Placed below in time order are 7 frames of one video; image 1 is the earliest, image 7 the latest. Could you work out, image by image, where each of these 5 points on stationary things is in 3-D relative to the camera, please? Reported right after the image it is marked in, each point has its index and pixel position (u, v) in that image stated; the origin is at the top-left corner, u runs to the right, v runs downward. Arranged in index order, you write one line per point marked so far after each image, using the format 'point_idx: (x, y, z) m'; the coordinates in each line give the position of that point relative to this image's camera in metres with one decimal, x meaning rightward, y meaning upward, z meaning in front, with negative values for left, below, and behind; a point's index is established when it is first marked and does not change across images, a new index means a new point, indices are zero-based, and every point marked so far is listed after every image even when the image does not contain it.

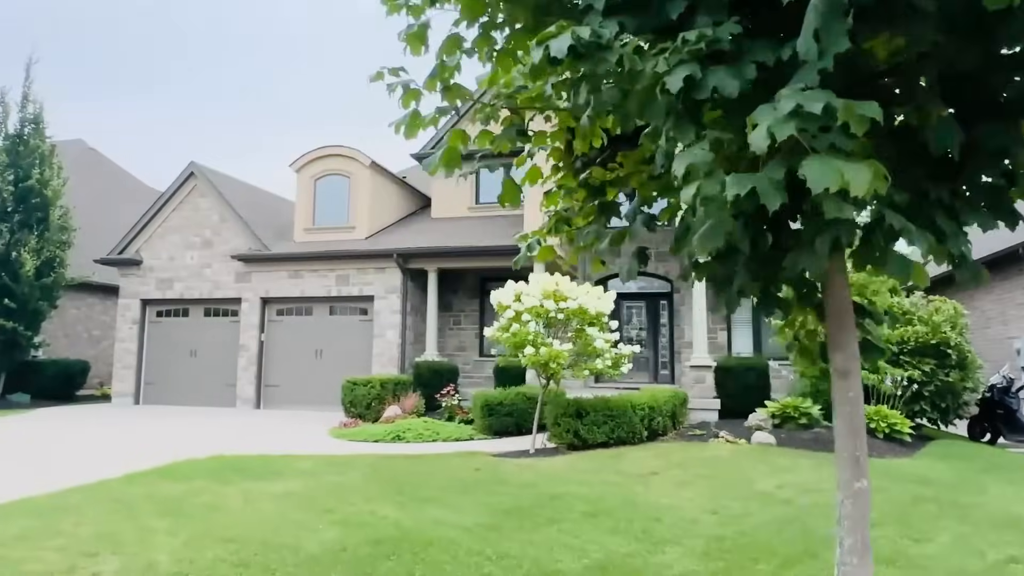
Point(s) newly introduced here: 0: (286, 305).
0: (-5.3, -0.4, +16.2) m
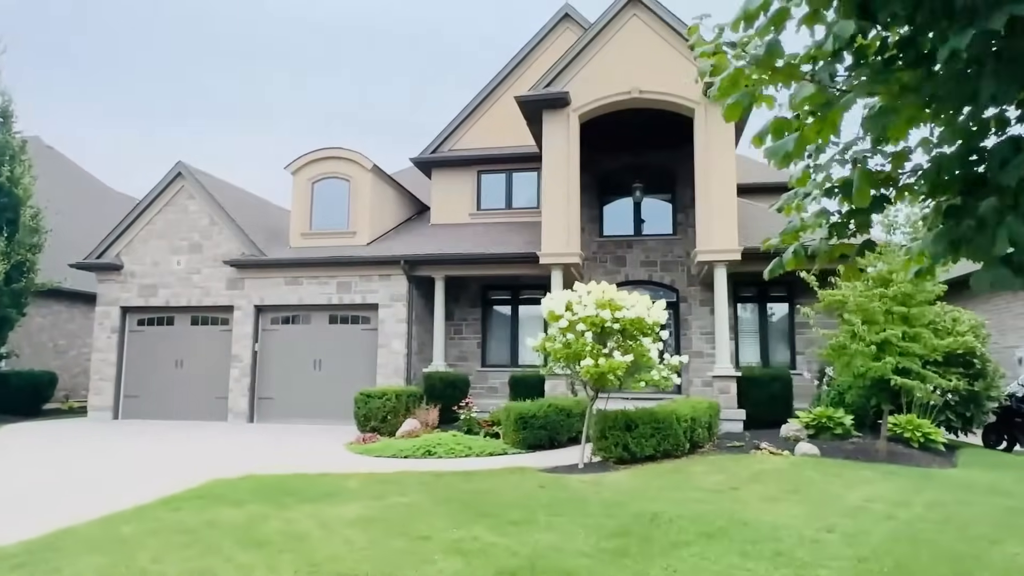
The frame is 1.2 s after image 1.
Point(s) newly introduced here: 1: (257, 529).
0: (-5.2, -0.6, +15.5) m
1: (-2.2, -2.1, +5.8) m
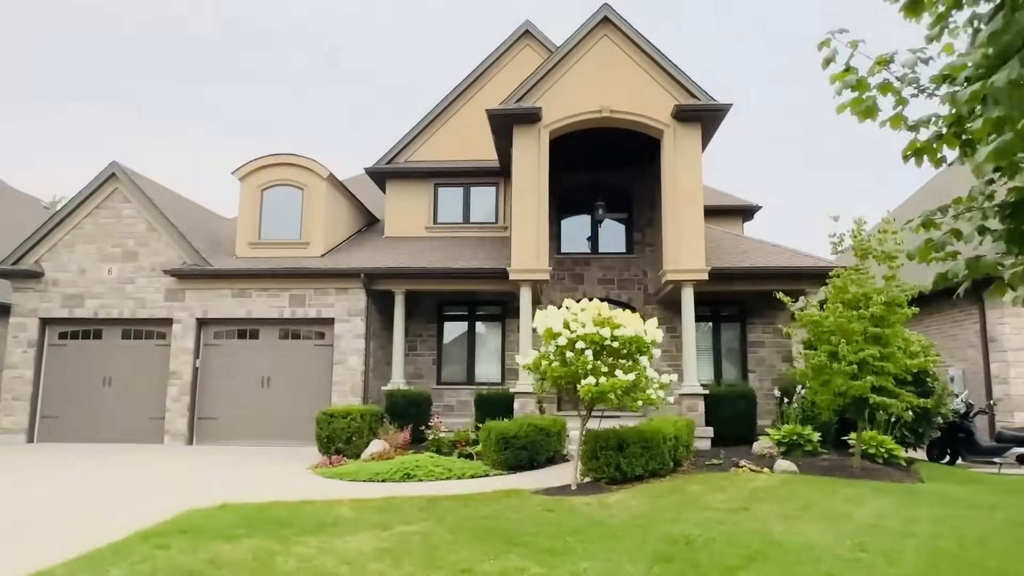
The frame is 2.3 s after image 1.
0: (-6.0, -0.8, +14.5) m
1: (-1.8, -2.2, +5.3) m
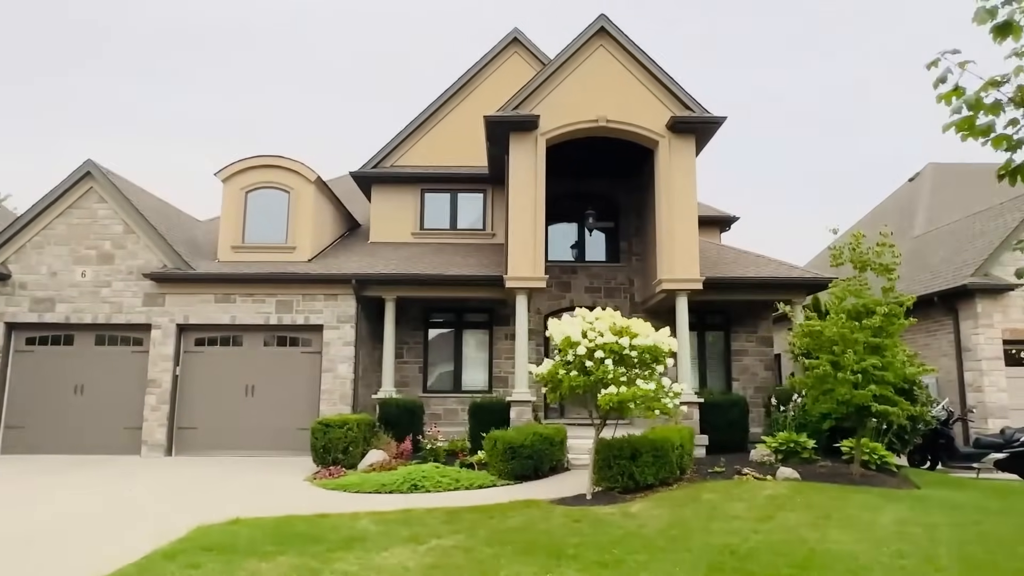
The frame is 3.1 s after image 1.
0: (-6.2, -0.9, +14.0) m
1: (-1.4, -2.2, +5.1) m
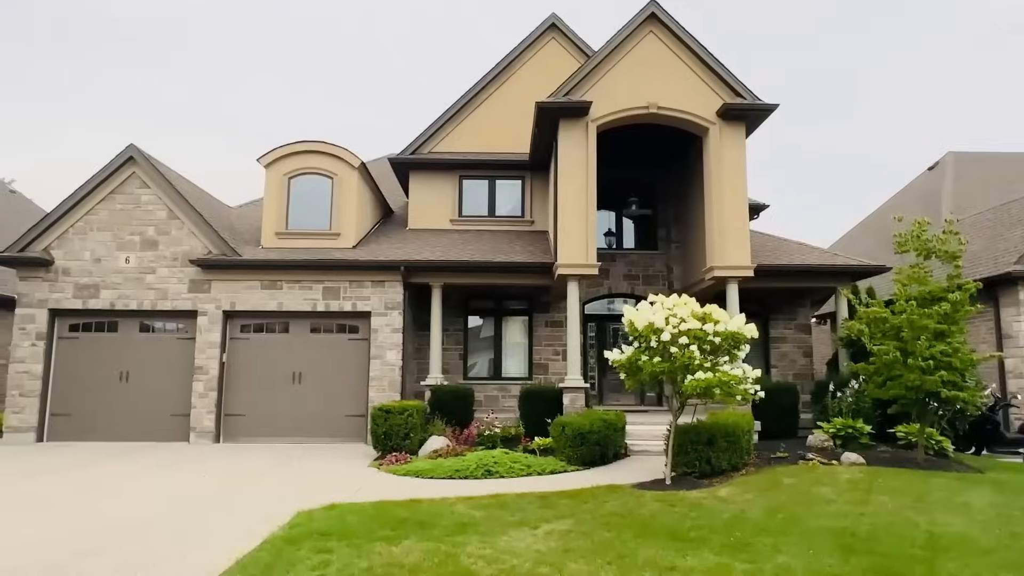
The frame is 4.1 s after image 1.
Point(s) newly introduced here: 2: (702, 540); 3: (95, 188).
0: (-5.2, -0.6, +13.9) m
1: (-0.3, -2.1, +5.1) m
2: (+1.6, -2.2, +5.9) m
3: (-8.4, +2.0, +13.9) m
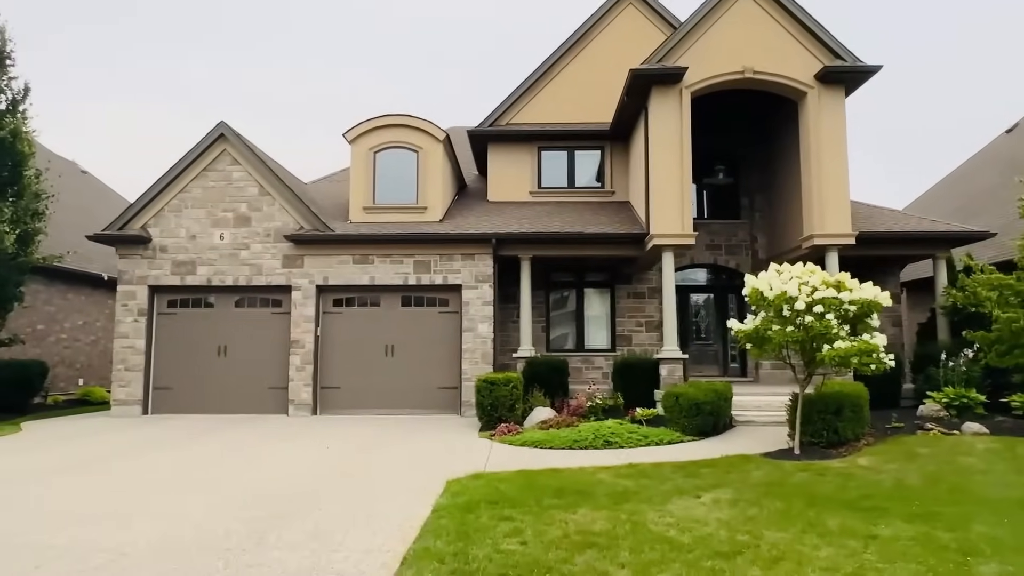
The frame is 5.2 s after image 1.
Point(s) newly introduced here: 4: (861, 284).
0: (-3.4, -0.1, +14.1) m
1: (+1.2, -1.9, +5.1) m
2: (+3.1, -1.9, +5.9) m
3: (-6.6, +2.5, +14.1) m
4: (+4.4, 0.0, +8.6) m
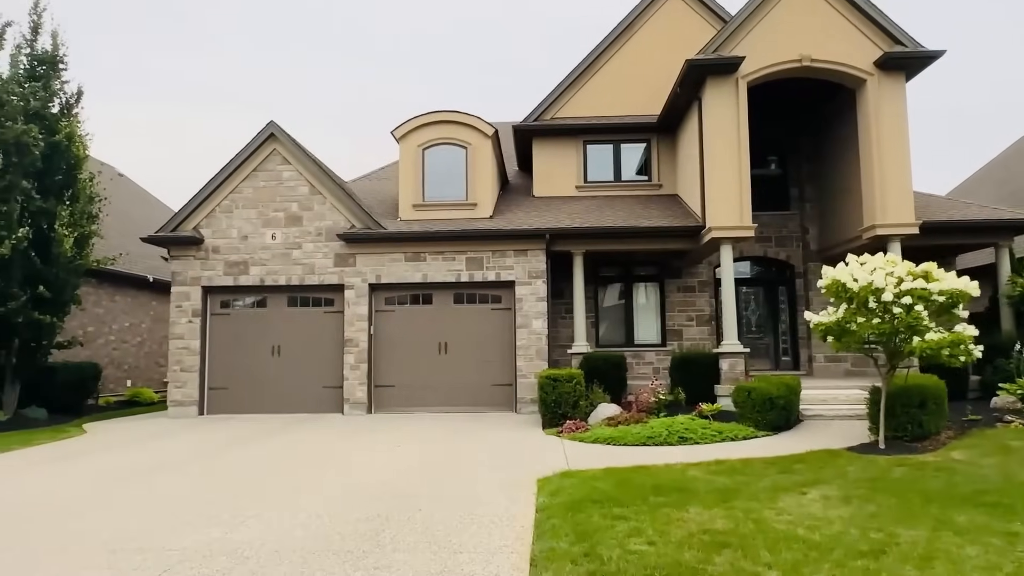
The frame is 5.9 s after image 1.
0: (-2.3, -0.1, +14.0) m
1: (+2.1, -1.8, +5.0) m
2: (+4.1, -1.8, +5.7) m
3: (-5.6, +2.5, +14.1) m
4: (+5.4, +0.2, +8.4) m
